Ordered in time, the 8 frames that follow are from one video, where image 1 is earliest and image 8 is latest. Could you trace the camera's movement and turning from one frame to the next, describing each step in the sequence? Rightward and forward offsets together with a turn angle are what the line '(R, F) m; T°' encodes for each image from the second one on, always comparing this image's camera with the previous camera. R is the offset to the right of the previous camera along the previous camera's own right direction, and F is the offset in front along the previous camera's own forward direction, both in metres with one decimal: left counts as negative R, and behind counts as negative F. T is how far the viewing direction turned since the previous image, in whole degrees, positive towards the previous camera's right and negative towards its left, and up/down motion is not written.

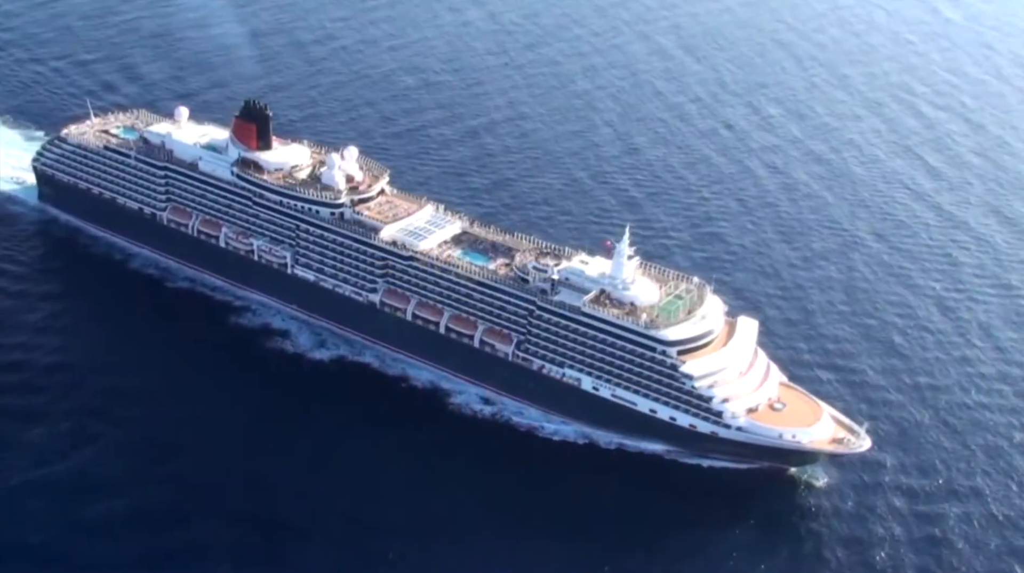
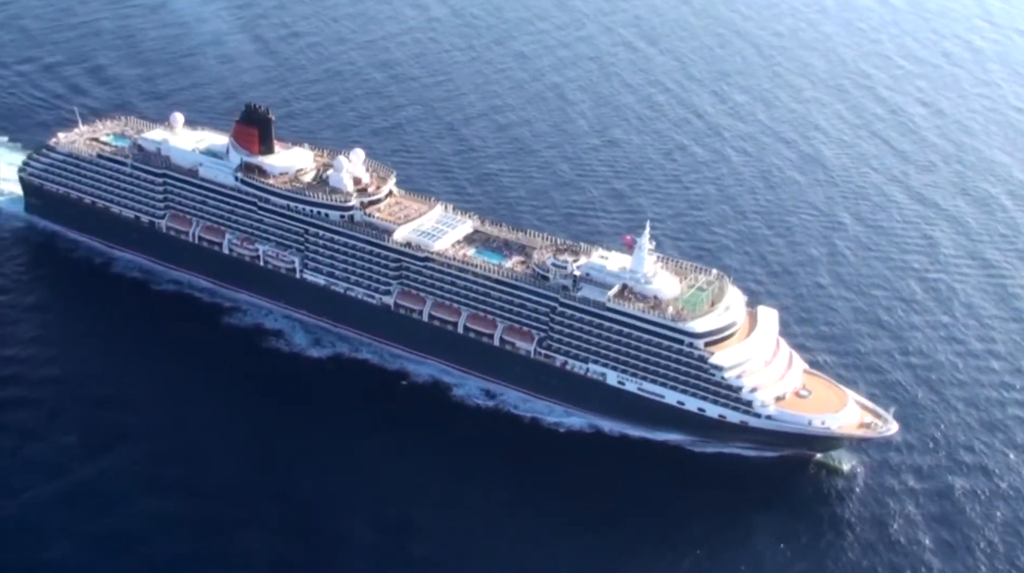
(-4.1, +0.2) m; +3°
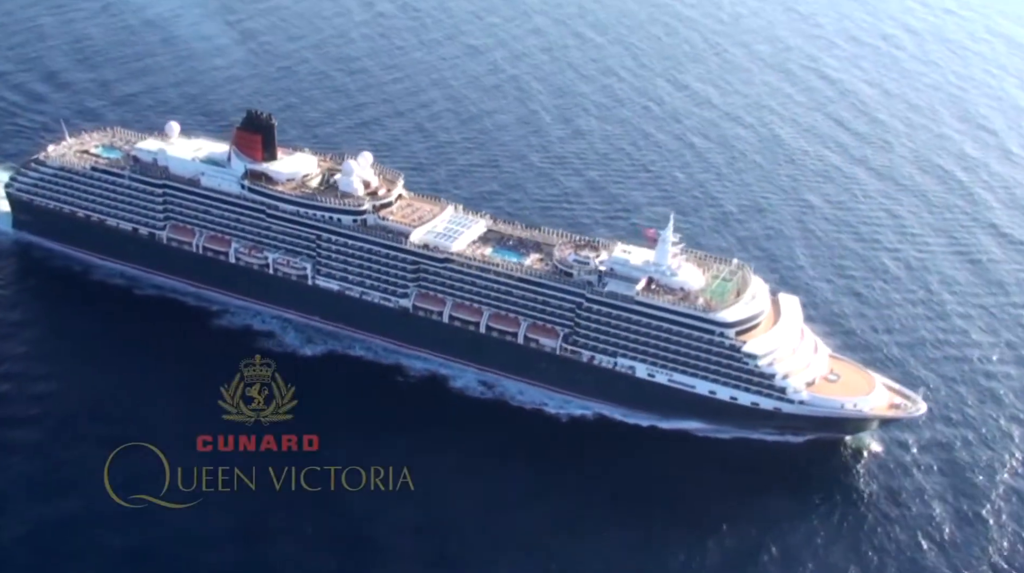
(-5.6, -0.1) m; +4°
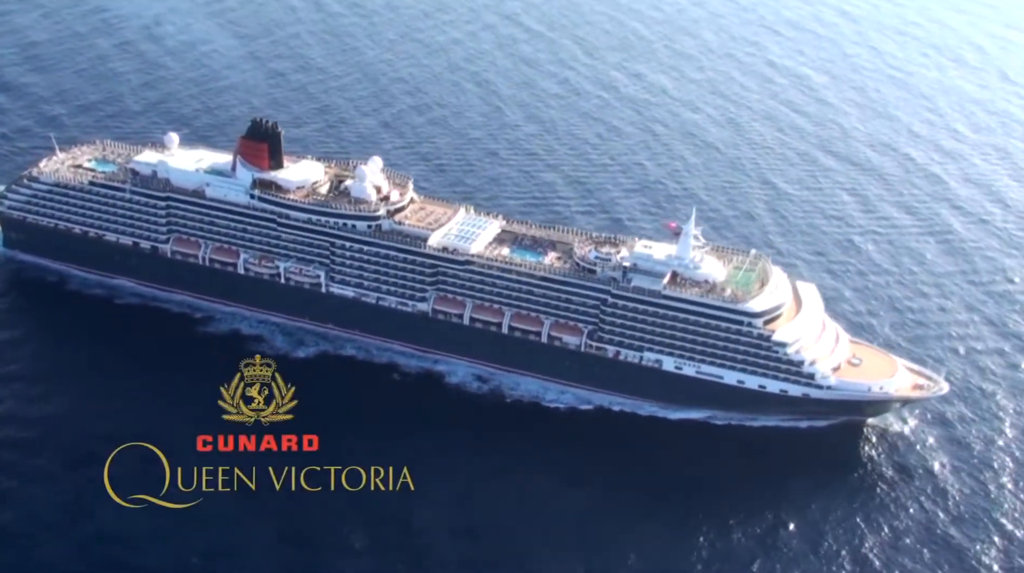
(-5.6, -0.3) m; +4°
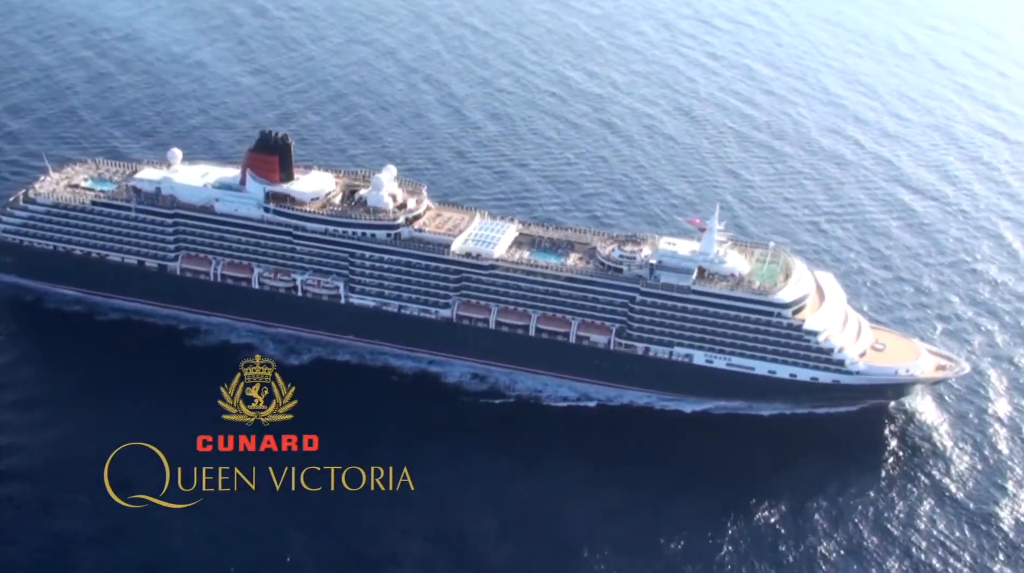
(-6.4, -0.2) m; +4°
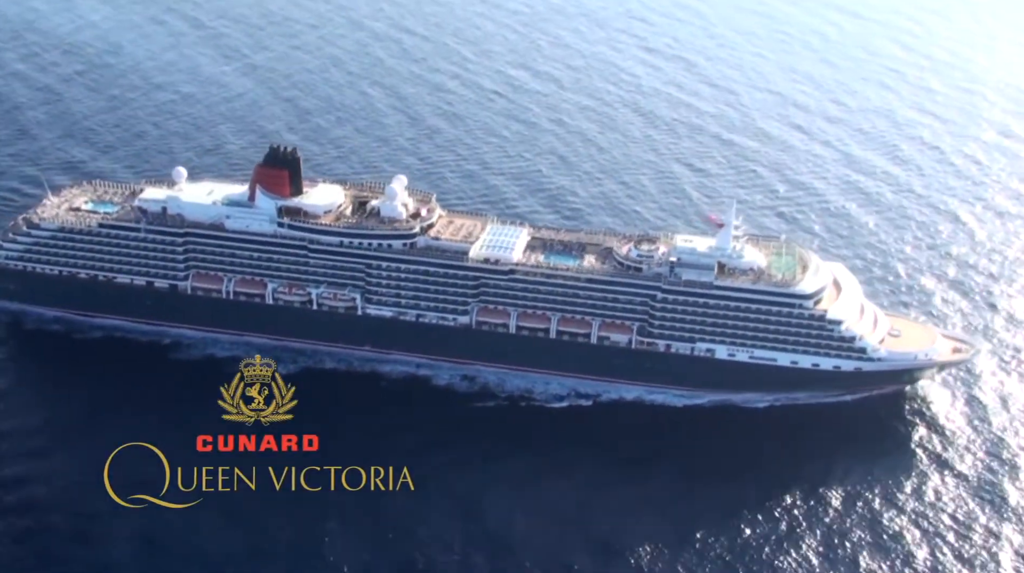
(-6.4, -0.7) m; +4°
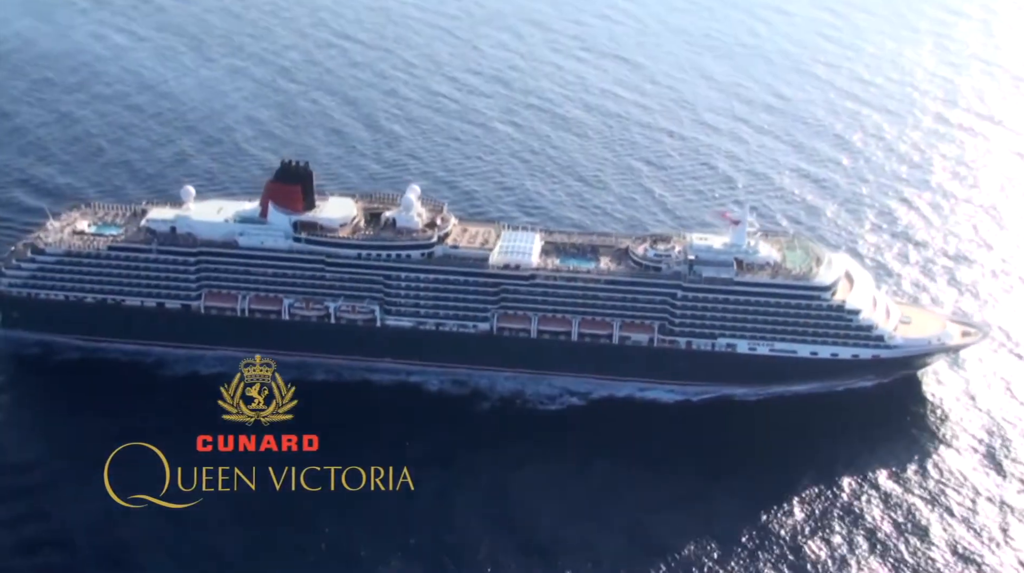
(-6.4, -0.5) m; +4°
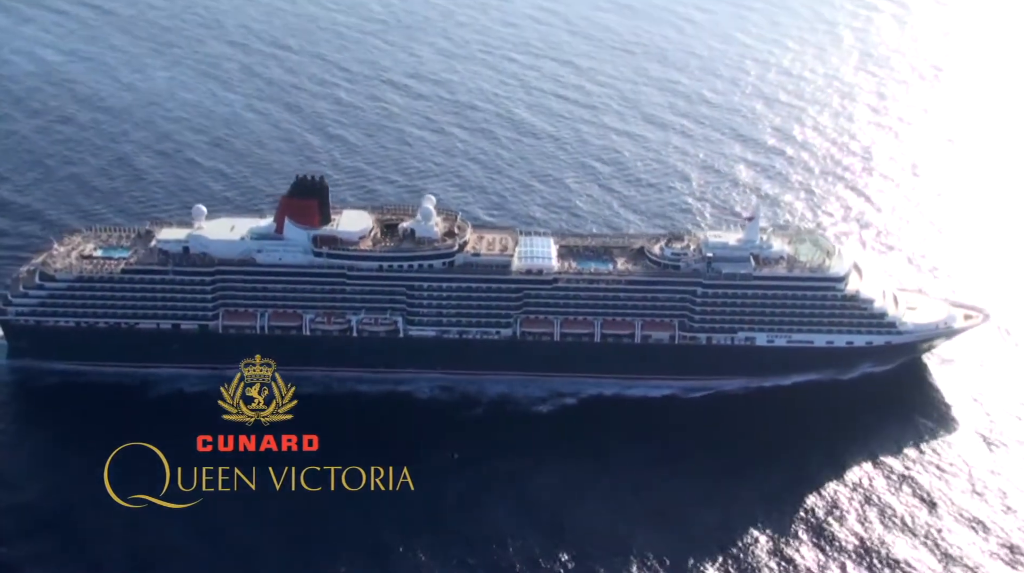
(-7.4, -0.5) m; +5°
